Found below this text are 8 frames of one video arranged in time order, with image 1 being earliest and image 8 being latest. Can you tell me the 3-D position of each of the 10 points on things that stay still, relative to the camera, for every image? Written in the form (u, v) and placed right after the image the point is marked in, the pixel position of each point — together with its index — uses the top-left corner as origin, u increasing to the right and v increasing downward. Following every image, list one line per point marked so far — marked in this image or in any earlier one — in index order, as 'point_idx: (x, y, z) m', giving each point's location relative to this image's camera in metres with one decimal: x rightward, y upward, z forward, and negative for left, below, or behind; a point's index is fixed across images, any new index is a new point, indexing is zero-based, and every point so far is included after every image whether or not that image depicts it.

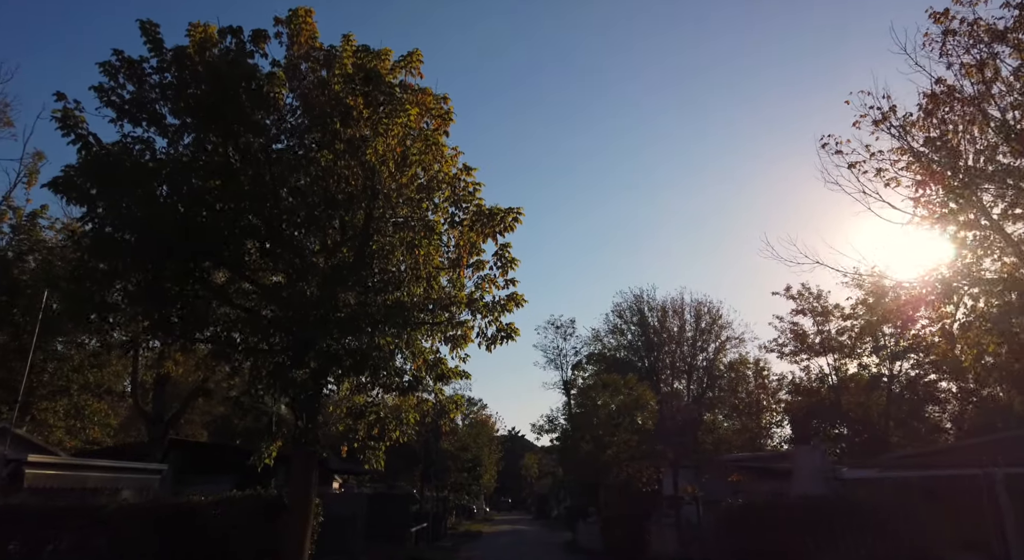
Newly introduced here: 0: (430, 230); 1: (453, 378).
0: (-1.5, +0.9, +11.4) m
1: (-1.4, -2.3, +14.8) m
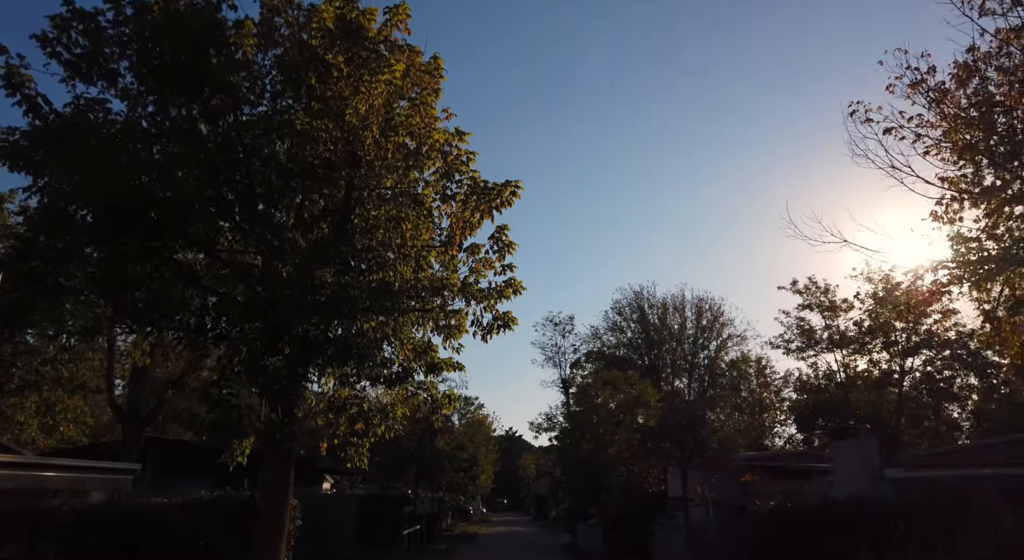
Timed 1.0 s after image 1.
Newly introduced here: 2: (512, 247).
0: (-1.6, +1.3, +10.3) m
1: (-1.5, -2.0, +13.8) m
2: (0.0, +0.8, +14.2) m
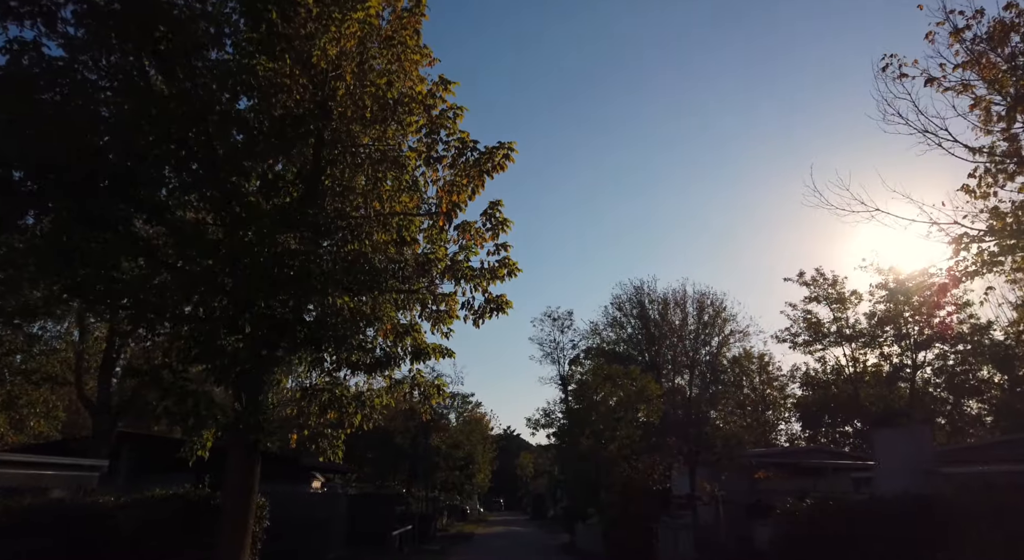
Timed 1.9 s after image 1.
0: (-1.7, +1.7, +9.2) m
1: (-1.6, -1.5, +12.7) m
2: (-0.1, +1.2, +13.1) m
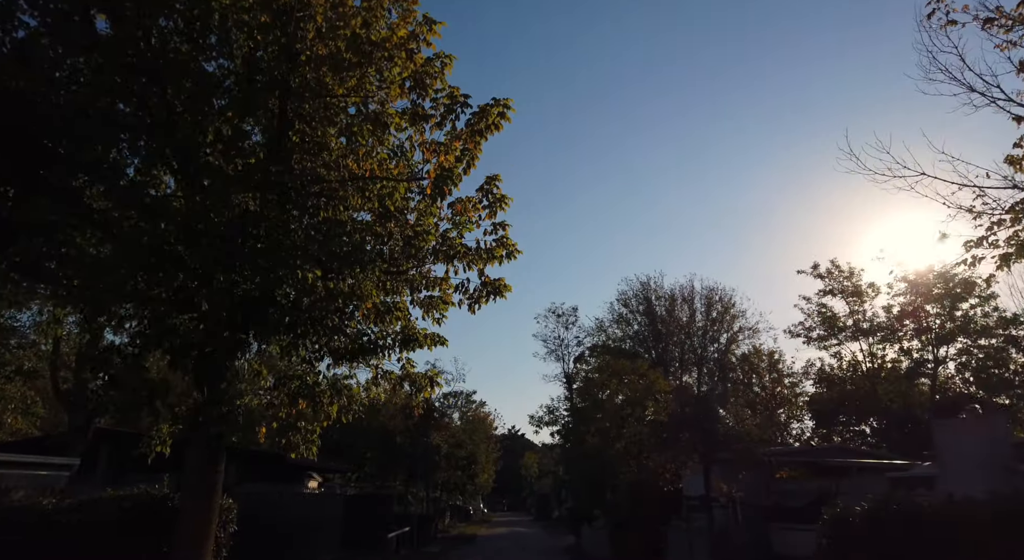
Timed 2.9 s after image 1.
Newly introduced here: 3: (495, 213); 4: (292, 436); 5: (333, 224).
0: (-1.7, +2.1, +8.2) m
1: (-1.6, -1.2, +11.6) m
2: (-0.1, +1.5, +12.0) m
3: (-0.3, +1.3, +11.9) m
4: (-3.4, -2.4, +9.5) m
5: (-2.4, +0.8, +8.1) m
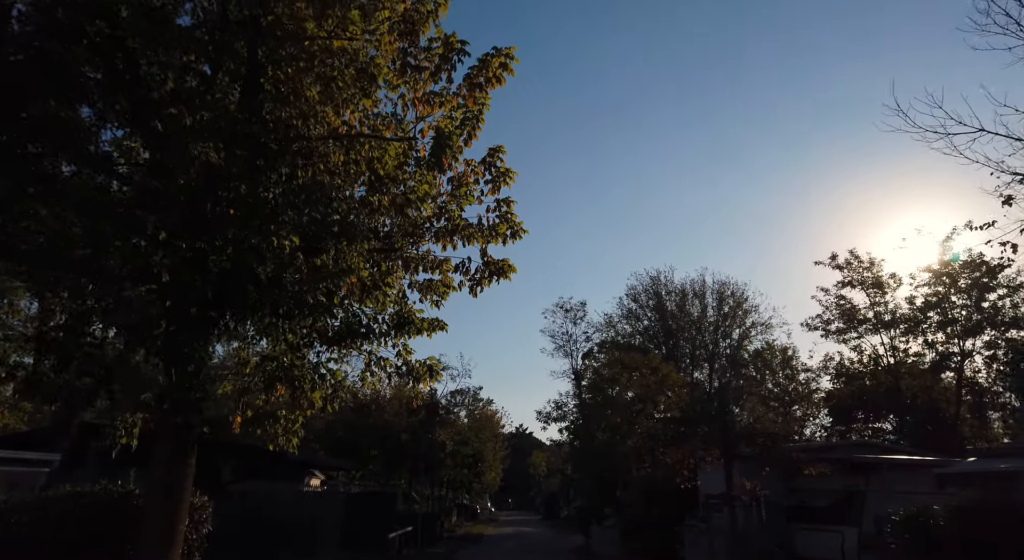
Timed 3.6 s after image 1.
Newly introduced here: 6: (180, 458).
0: (-1.7, +2.4, +7.3) m
1: (-1.5, -0.8, +10.7) m
2: (0.0, +1.9, +11.1) m
3: (-0.2, +1.7, +11.0) m
4: (-3.3, -2.1, +8.6) m
5: (-2.3, +1.1, +7.2) m
6: (-3.9, -2.1, +7.3) m
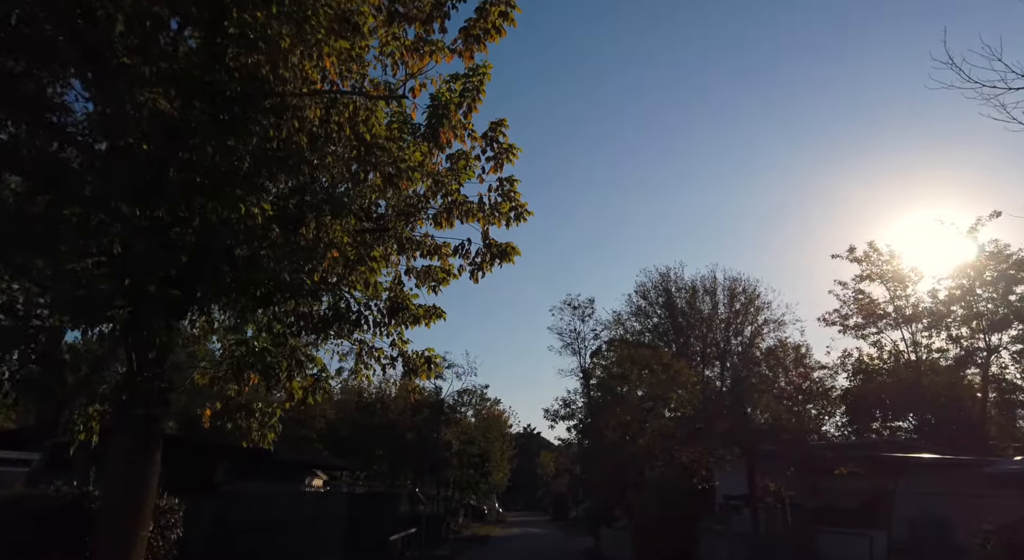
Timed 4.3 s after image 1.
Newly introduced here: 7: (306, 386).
0: (-1.7, +2.7, +6.5) m
1: (-1.5, -0.6, +9.9) m
2: (0.0, +2.2, +10.3) m
3: (-0.2, +1.9, +10.2) m
4: (-3.3, -1.8, +7.8) m
5: (-2.3, +1.3, +6.5) m
6: (-3.9, -1.9, +6.5) m
7: (-2.6, -1.4, +8.2) m
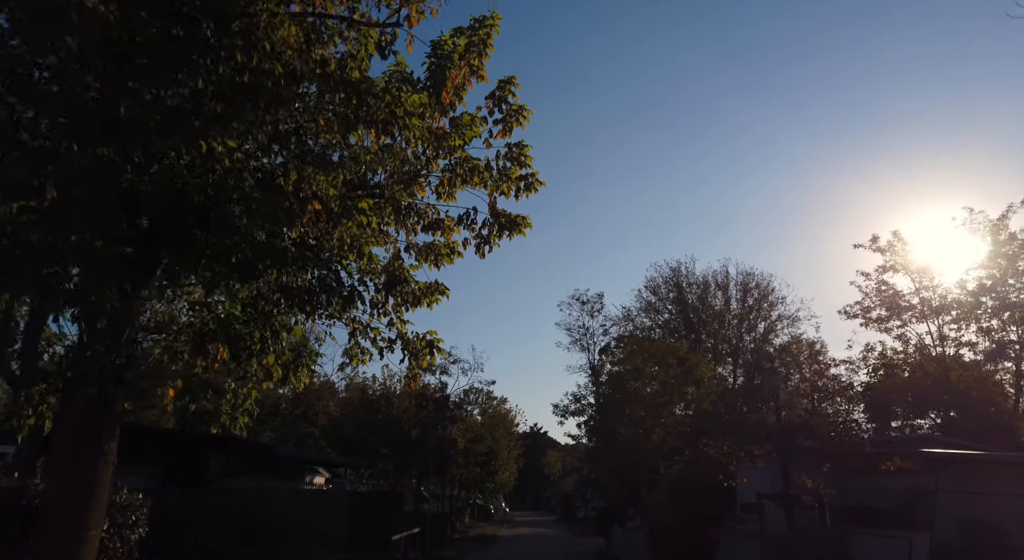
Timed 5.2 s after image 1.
0: (-1.6, +3.0, +5.6) m
1: (-1.3, -0.2, +9.0) m
2: (+0.2, +2.5, +9.3) m
3: (0.0, +2.3, +9.2) m
4: (-3.1, -1.4, +6.9) m
5: (-2.2, +1.7, +5.5) m
6: (-3.8, -1.5, +5.6) m
7: (-2.5, -1.0, +7.2) m
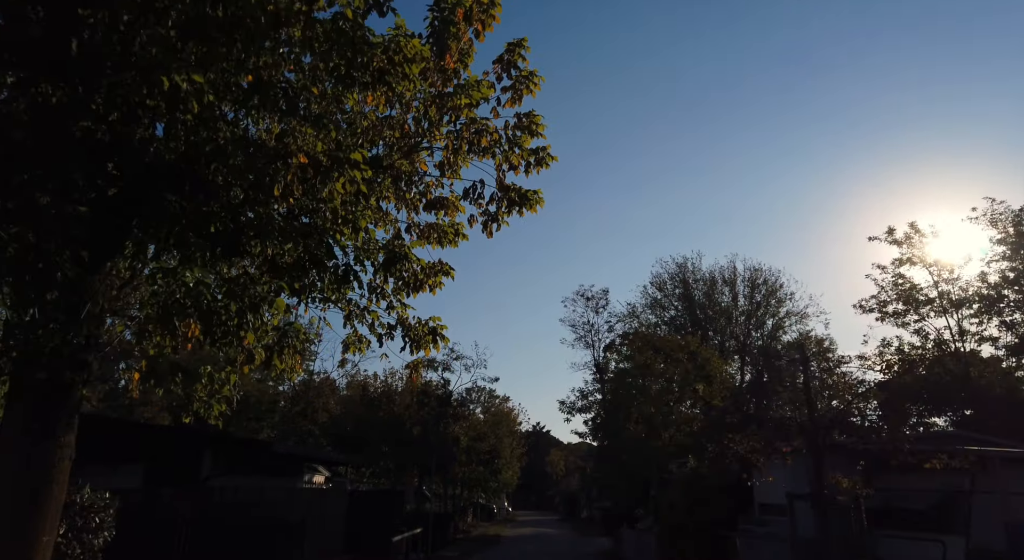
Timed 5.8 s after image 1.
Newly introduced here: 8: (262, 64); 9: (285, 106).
0: (-1.4, +3.3, +4.8) m
1: (-1.2, 0.0, +8.3) m
2: (+0.3, +2.8, +8.6) m
3: (+0.1, +2.6, +8.5) m
4: (-3.0, -1.2, +6.2) m
5: (-2.1, +2.0, +4.8) m
6: (-3.7, -1.2, +4.9) m
7: (-2.3, -0.8, +6.5) m
8: (-1.9, +1.9, +5.0) m
9: (-1.9, +1.6, +4.7) m
